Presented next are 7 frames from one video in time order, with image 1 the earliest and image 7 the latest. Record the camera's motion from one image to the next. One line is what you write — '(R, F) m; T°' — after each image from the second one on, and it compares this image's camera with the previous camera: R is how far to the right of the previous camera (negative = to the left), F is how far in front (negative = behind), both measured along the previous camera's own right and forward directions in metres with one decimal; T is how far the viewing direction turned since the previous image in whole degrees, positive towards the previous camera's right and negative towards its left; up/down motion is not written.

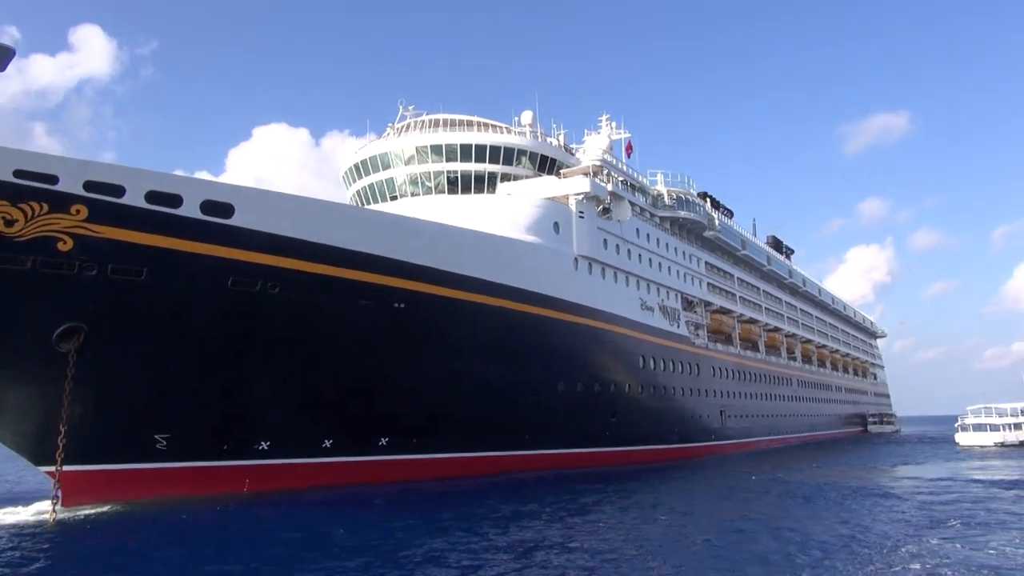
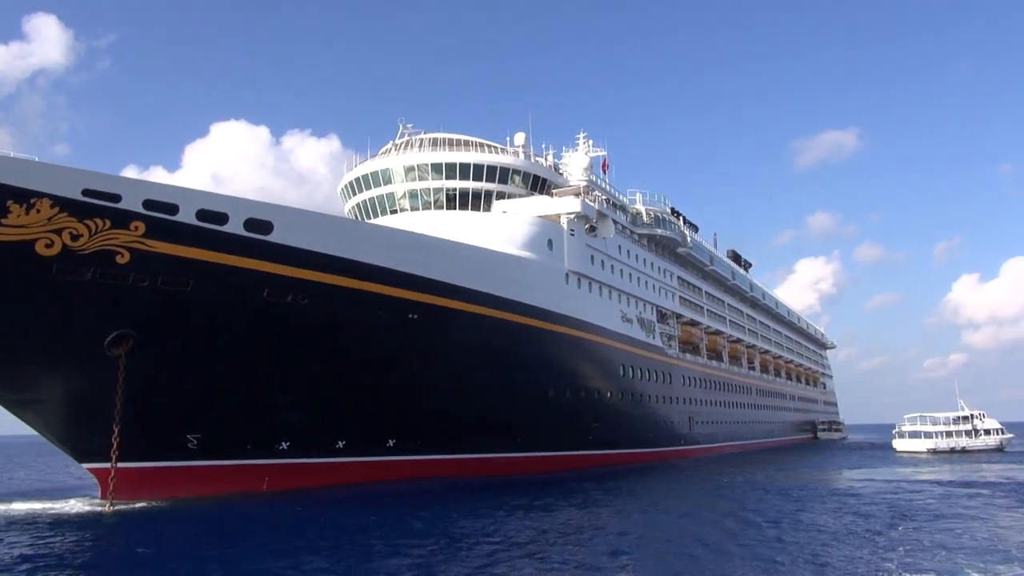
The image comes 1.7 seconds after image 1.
(-1.2, -1.3) m; +4°
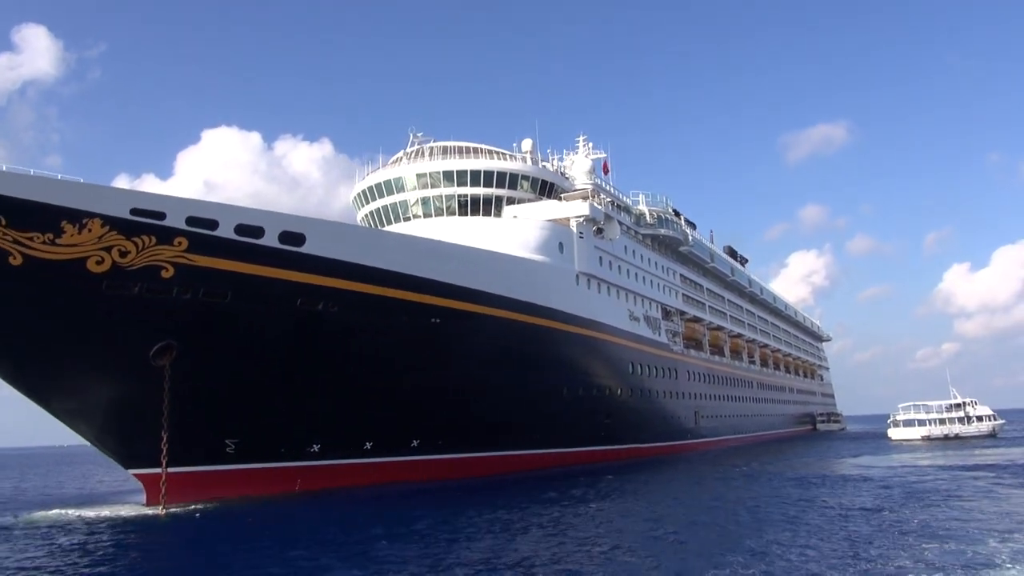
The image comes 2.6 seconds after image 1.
(-0.6, -0.7) m; +1°
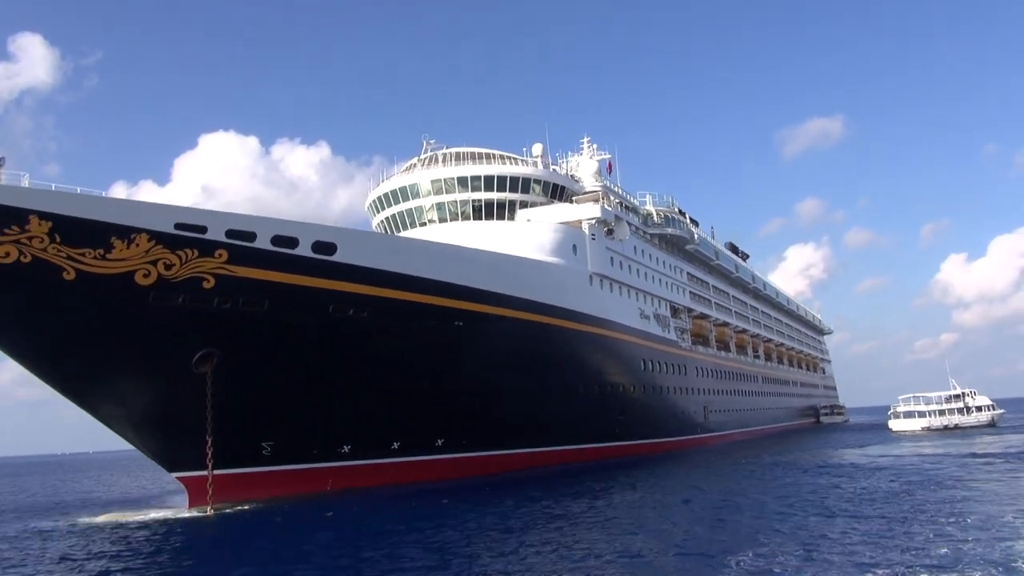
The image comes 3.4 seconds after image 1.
(-0.6, -0.6) m; 0°
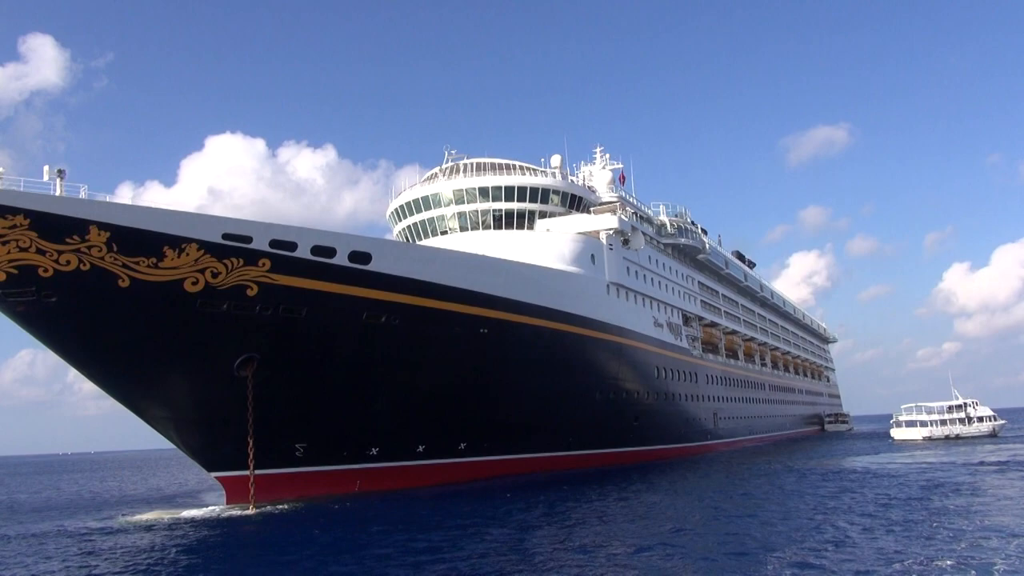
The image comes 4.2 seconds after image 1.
(-0.6, -0.6) m; 0°
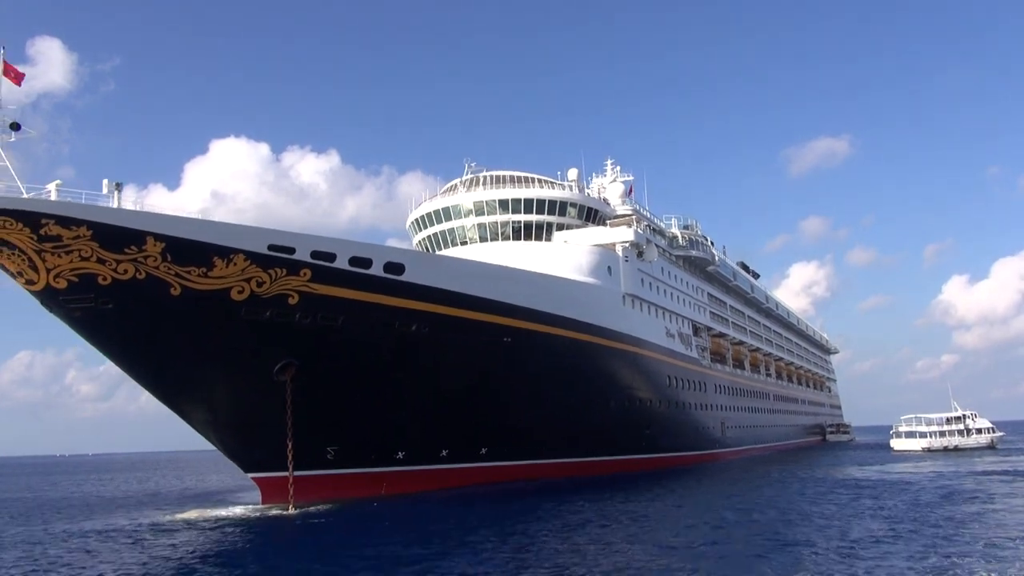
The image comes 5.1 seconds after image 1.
(-0.6, -0.6) m; 0°
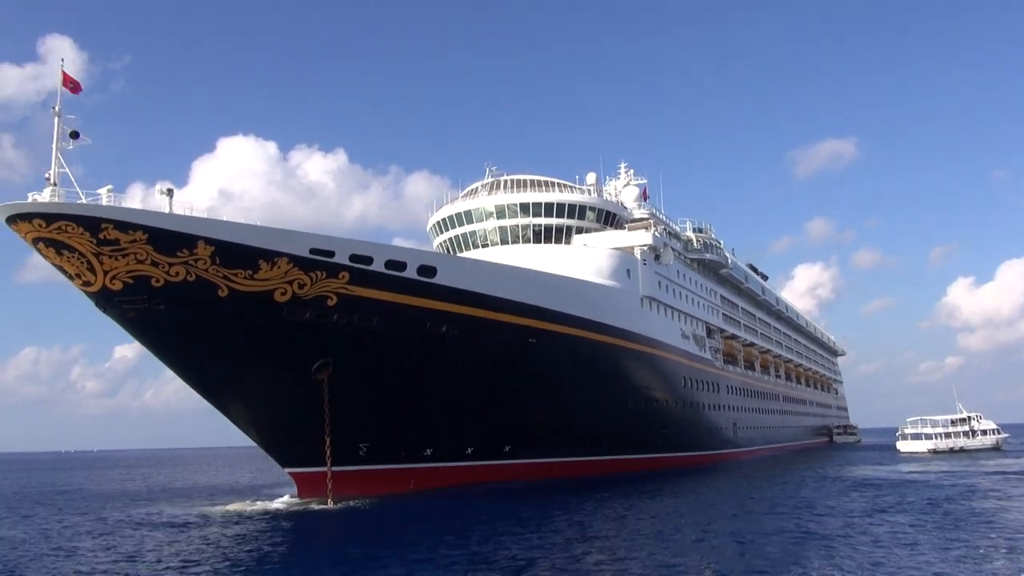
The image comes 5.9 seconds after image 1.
(-0.6, -0.5) m; 0°
